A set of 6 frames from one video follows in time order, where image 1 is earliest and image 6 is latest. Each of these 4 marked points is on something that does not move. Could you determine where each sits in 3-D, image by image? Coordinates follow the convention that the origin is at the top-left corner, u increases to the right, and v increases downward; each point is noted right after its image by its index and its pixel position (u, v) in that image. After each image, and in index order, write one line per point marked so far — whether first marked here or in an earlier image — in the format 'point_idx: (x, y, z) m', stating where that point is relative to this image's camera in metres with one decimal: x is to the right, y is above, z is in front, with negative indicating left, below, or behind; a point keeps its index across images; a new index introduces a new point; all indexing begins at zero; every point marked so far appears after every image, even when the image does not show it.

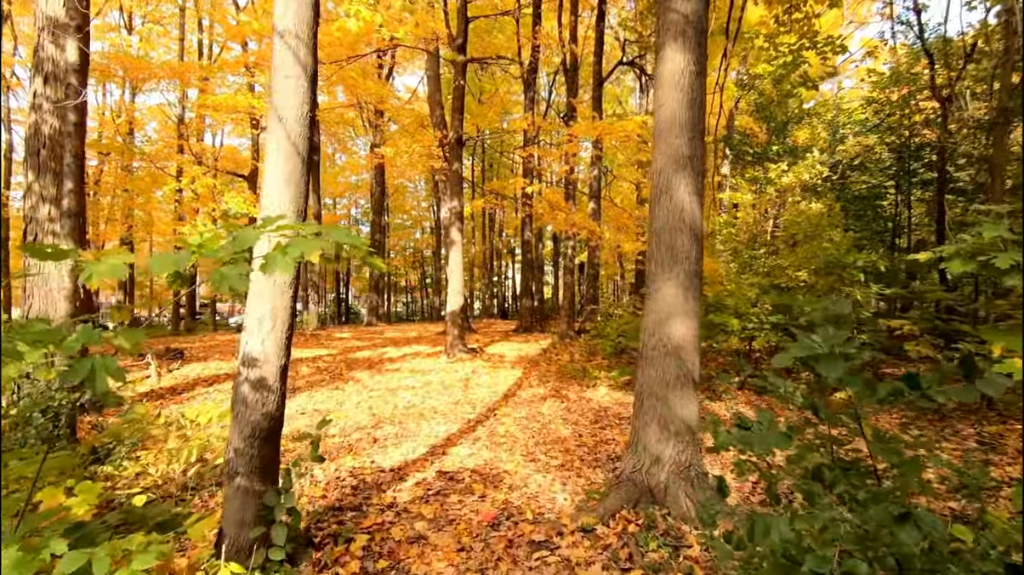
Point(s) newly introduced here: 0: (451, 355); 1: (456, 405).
0: (-1.4, -1.6, +11.2) m
1: (-0.8, -1.7, +7.0) m
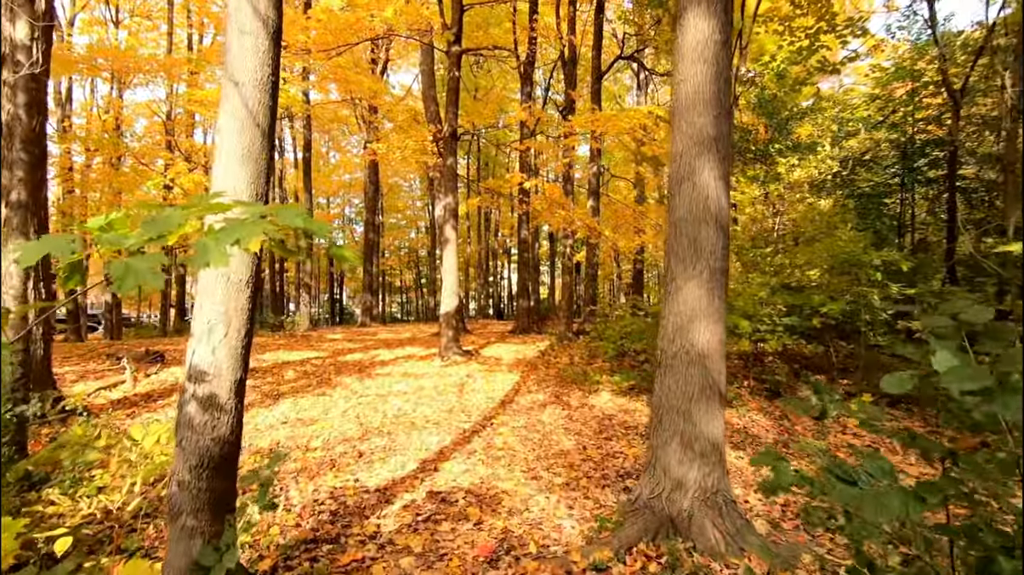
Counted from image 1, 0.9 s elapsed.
0: (-1.5, -1.6, +10.7) m
1: (-0.8, -1.7, +6.5) m
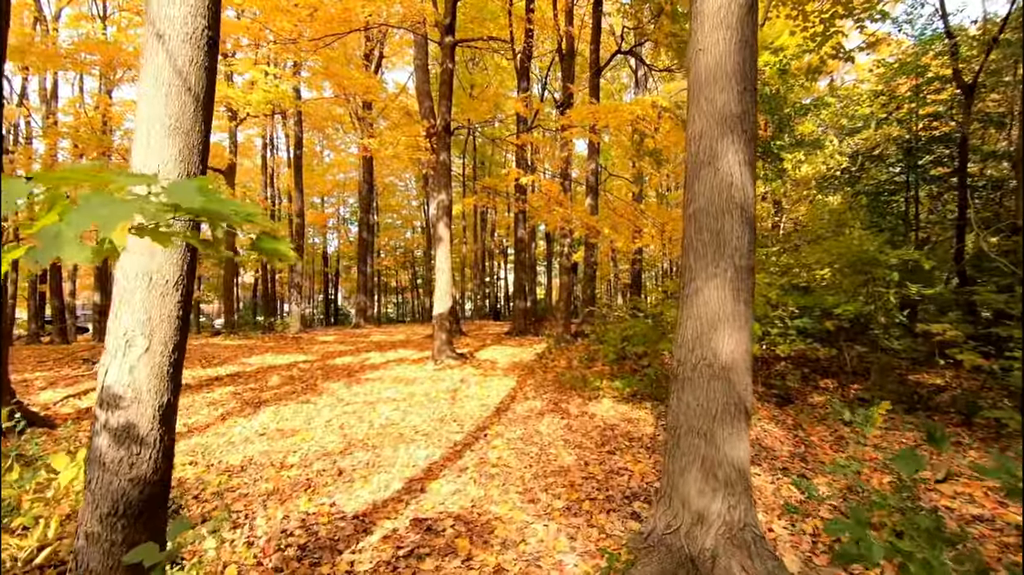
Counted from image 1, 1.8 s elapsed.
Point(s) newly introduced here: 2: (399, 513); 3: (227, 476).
0: (-1.5, -1.6, +10.3) m
1: (-0.9, -1.7, +6.1) m
2: (-0.8, -1.7, +3.6) m
3: (-2.5, -1.6, +4.2) m
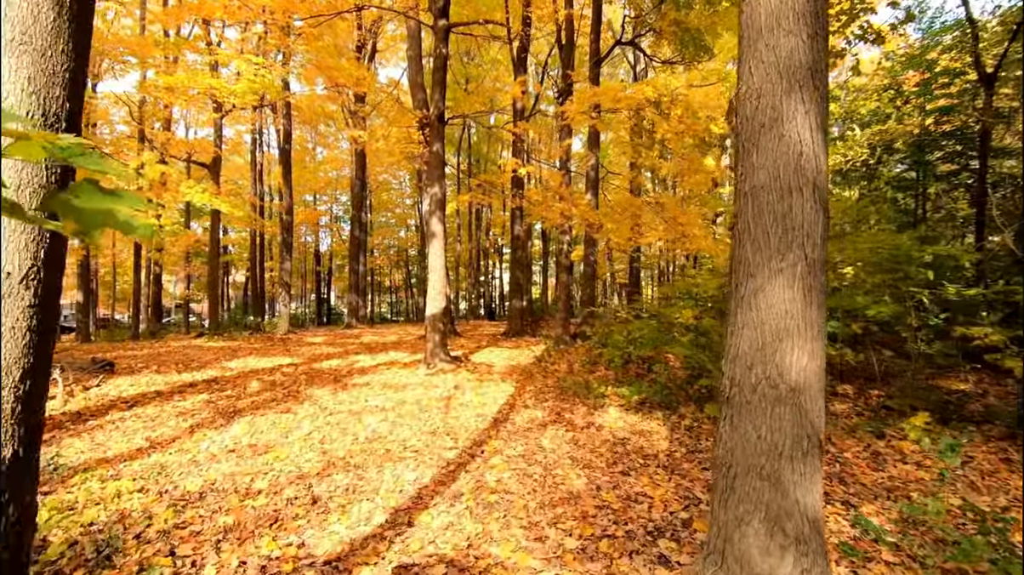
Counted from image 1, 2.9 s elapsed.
0: (-1.6, -1.6, +9.7) m
1: (-0.9, -1.7, +5.5) m
2: (-0.8, -1.7, +3.0) m
3: (-2.4, -1.6, +3.6) m
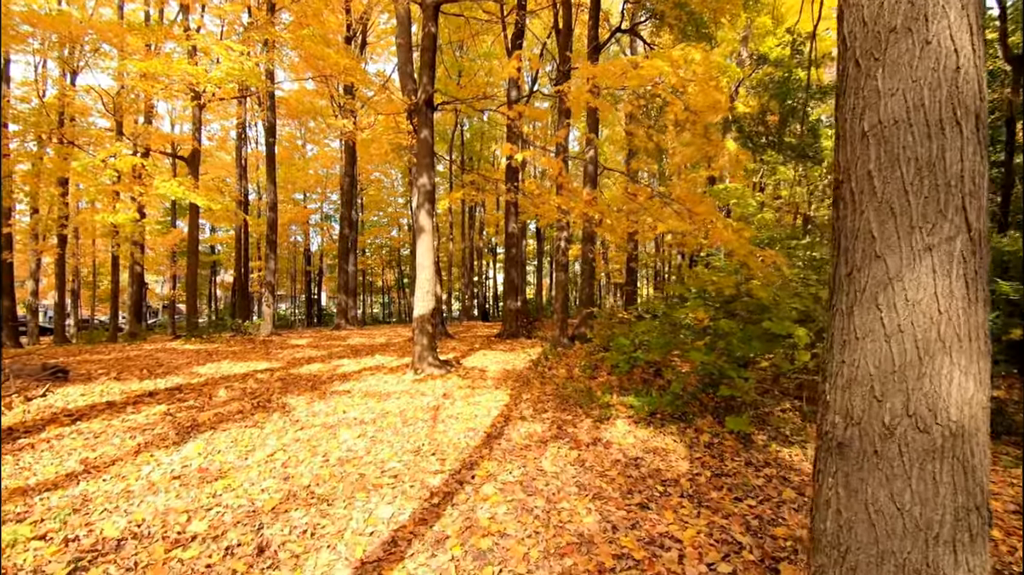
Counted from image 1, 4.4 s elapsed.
0: (-1.7, -1.5, +8.9) m
1: (-0.9, -1.7, +4.8) m
2: (-0.8, -1.6, +2.3) m
3: (-2.5, -1.6, +2.8) m
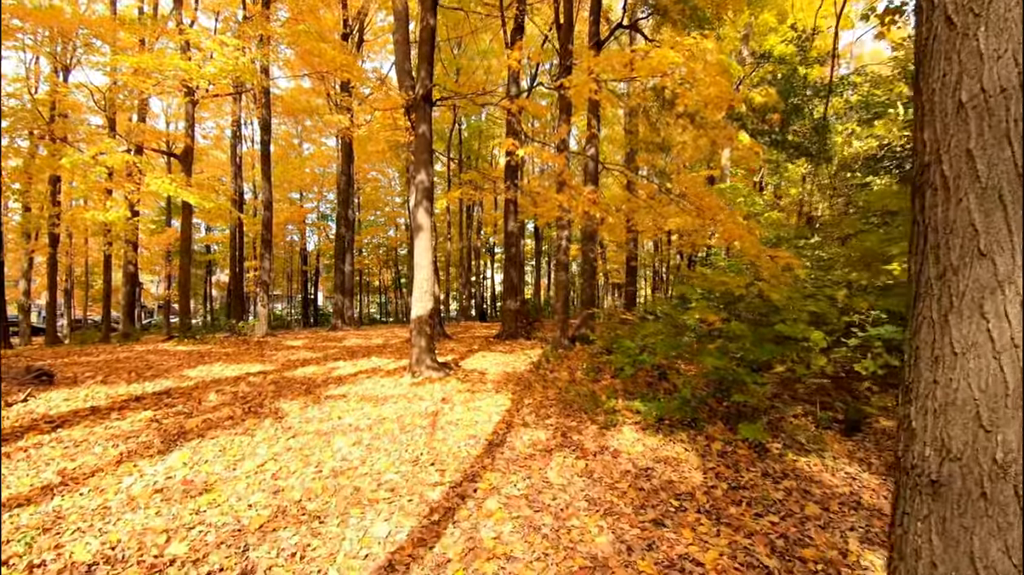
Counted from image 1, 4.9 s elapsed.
0: (-1.7, -1.5, +8.6) m
1: (-0.9, -1.7, +4.5) m
2: (-0.8, -1.6, +2.0) m
3: (-2.4, -1.6, +2.5) m
